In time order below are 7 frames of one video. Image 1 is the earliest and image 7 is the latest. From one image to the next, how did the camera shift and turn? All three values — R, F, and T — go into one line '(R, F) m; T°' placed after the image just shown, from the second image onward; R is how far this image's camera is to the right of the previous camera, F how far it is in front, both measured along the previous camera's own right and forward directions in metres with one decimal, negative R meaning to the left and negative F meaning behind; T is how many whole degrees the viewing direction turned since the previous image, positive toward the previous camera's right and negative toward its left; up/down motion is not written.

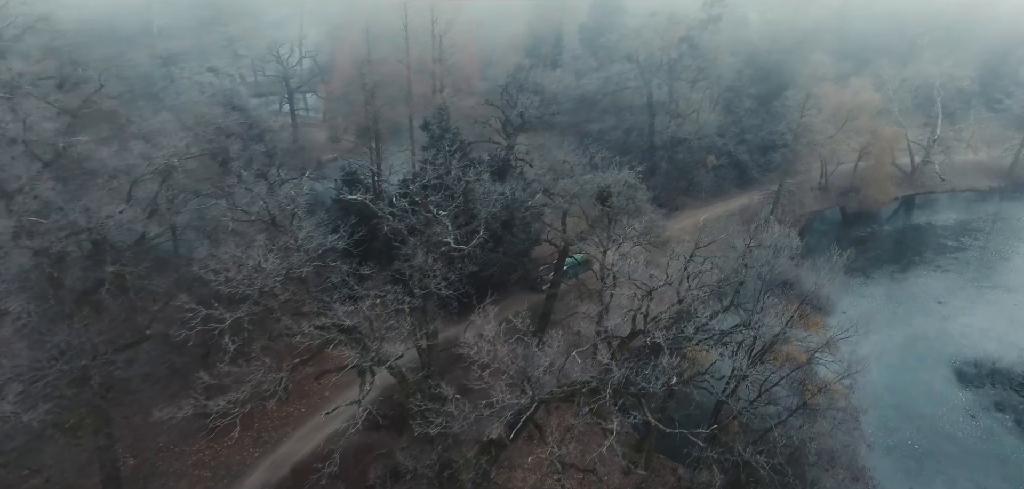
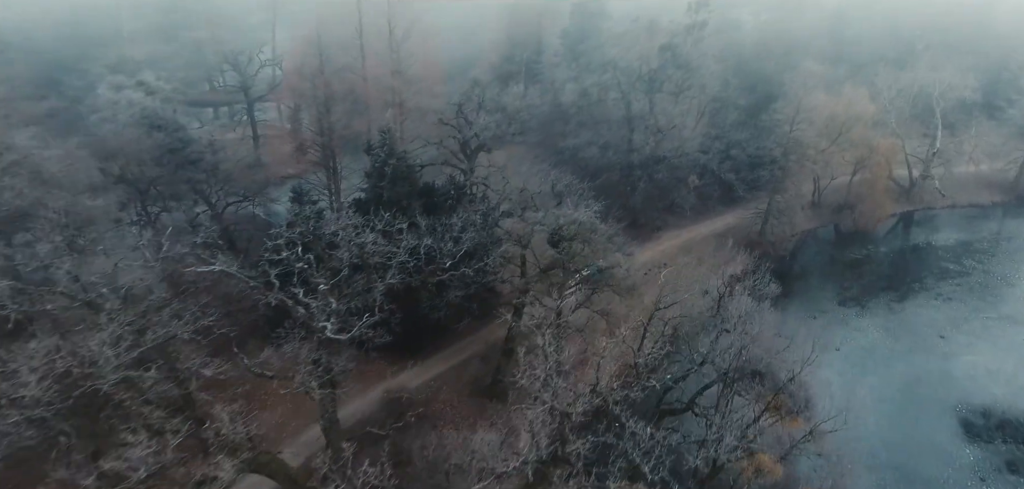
(+1.5, +2.5) m; 0°
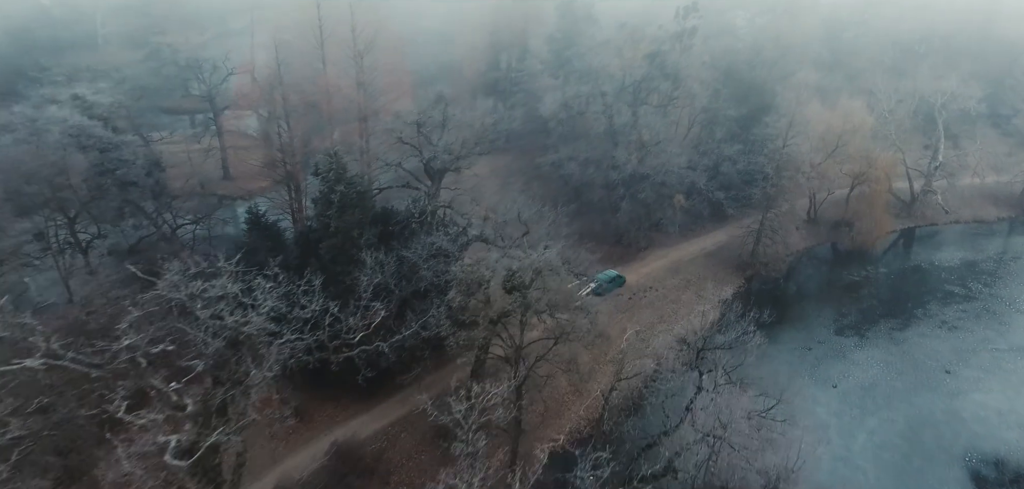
(+1.1, +2.0) m; 0°
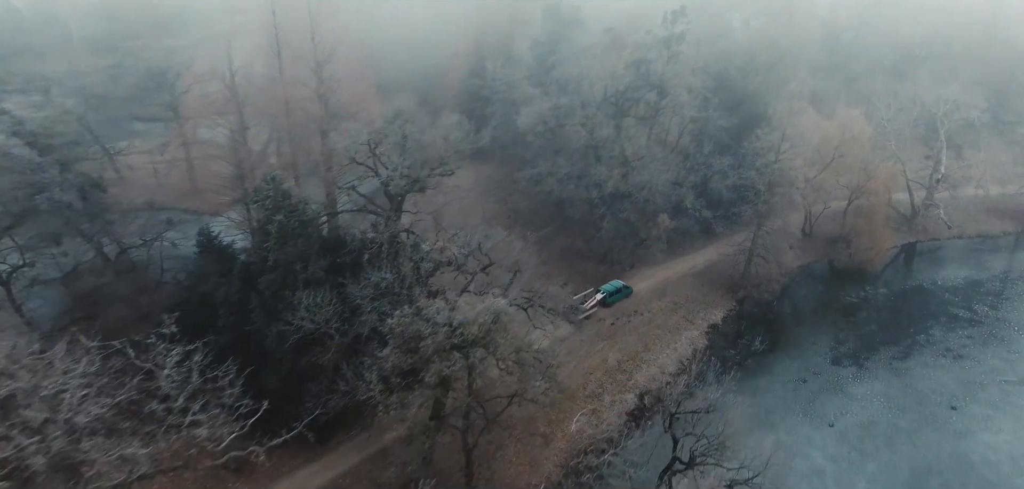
(+1.0, +1.9) m; 0°
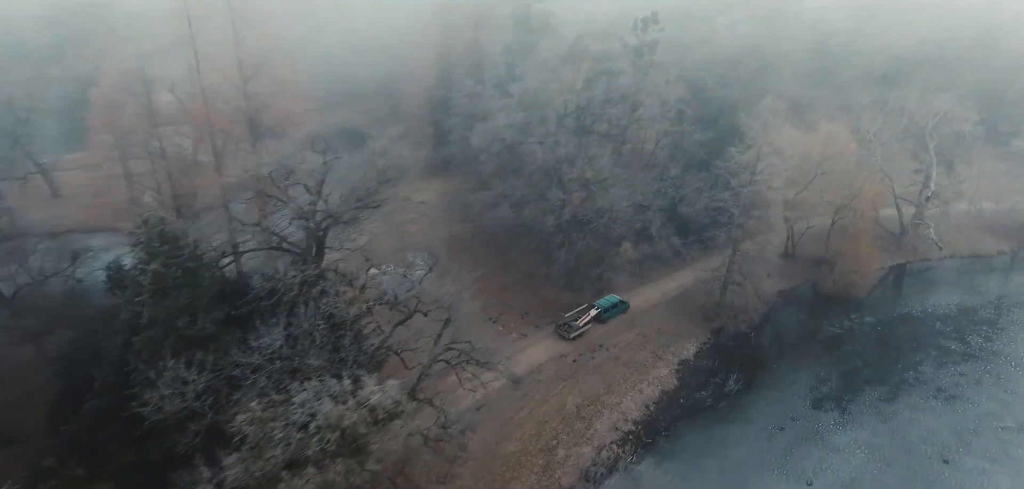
(+1.6, +2.4) m; +1°
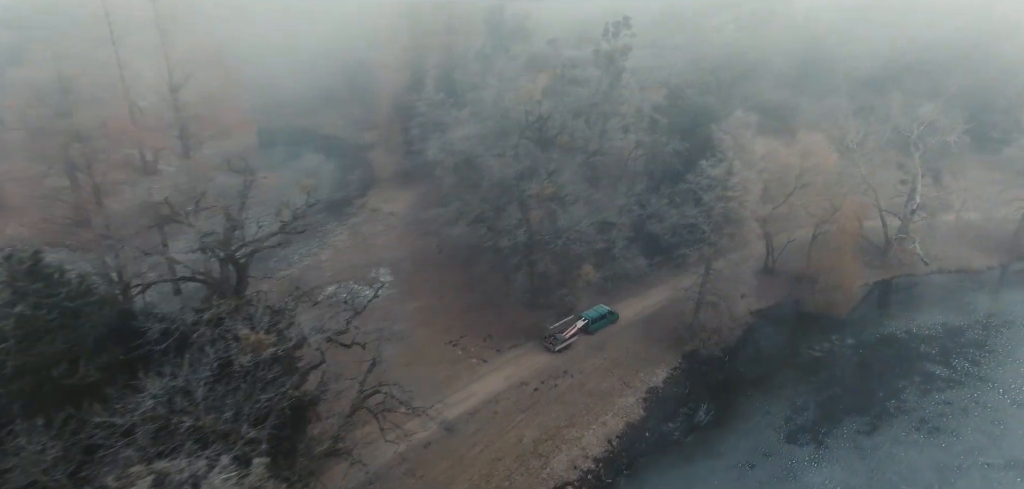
(+1.4, +1.6) m; 0°
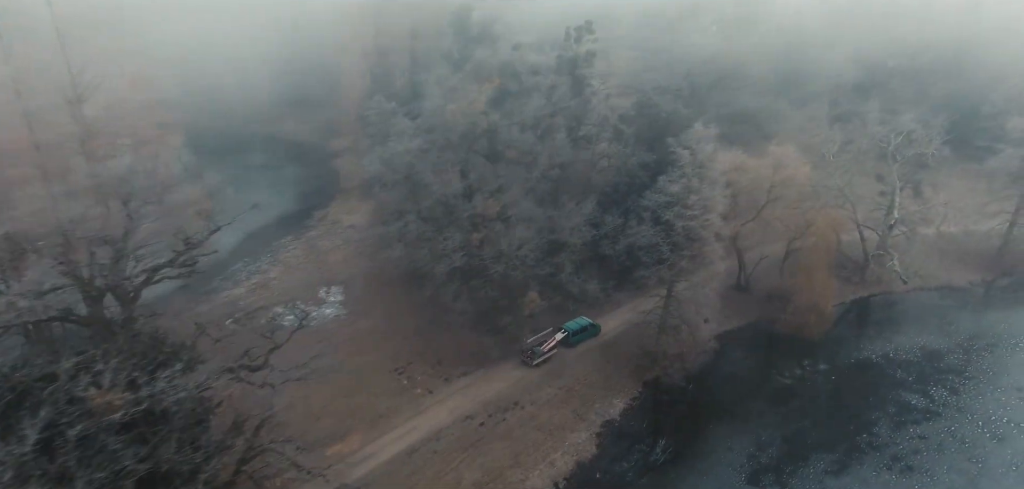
(+1.7, +1.7) m; 0°
